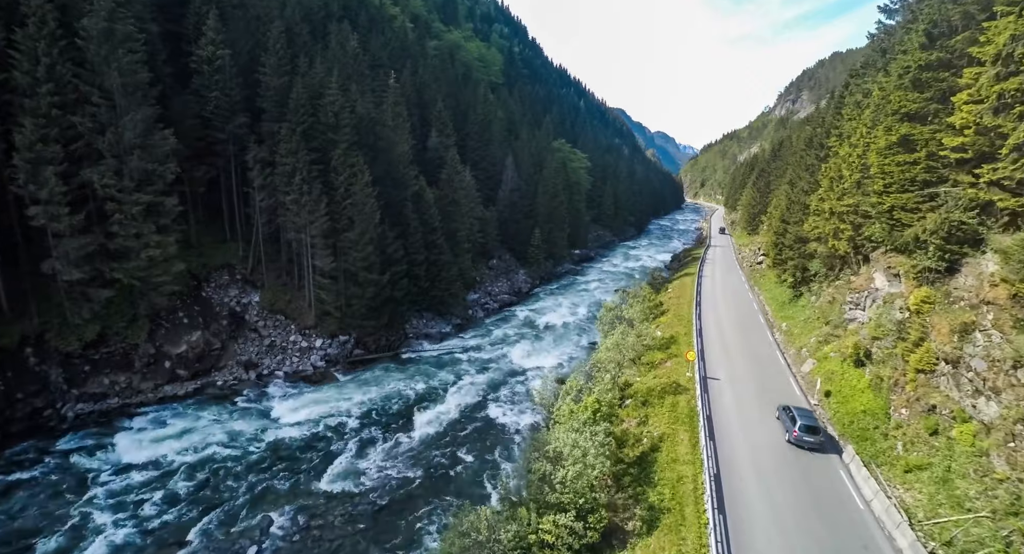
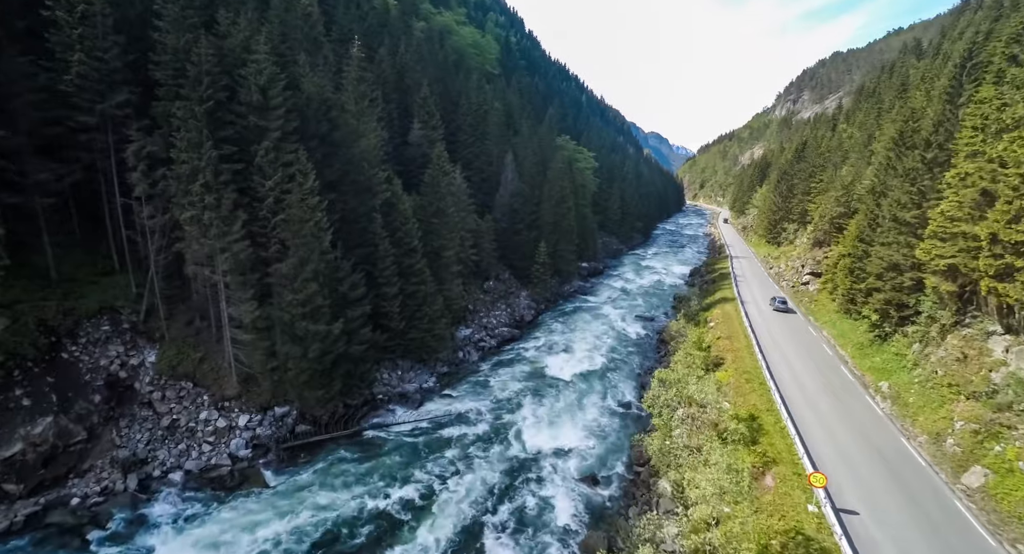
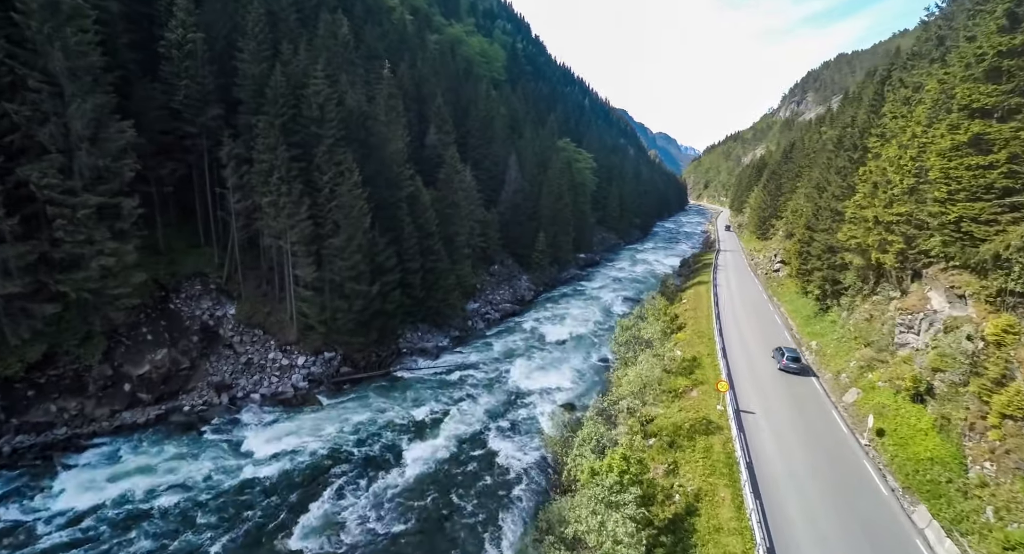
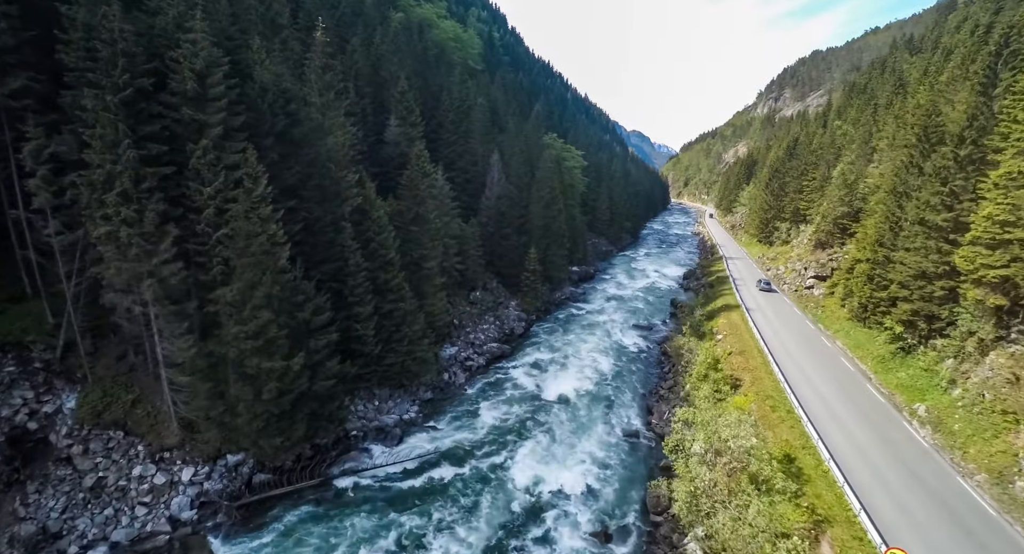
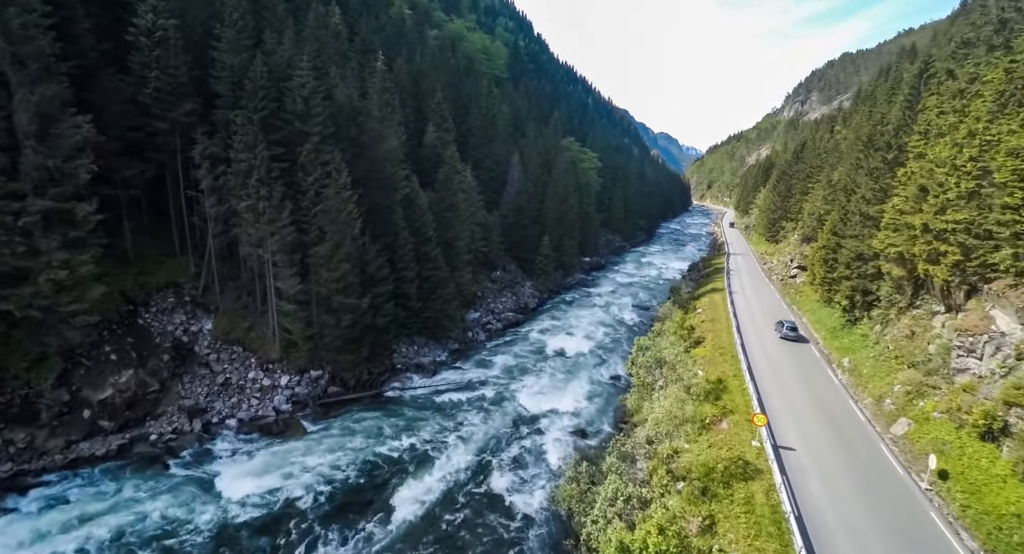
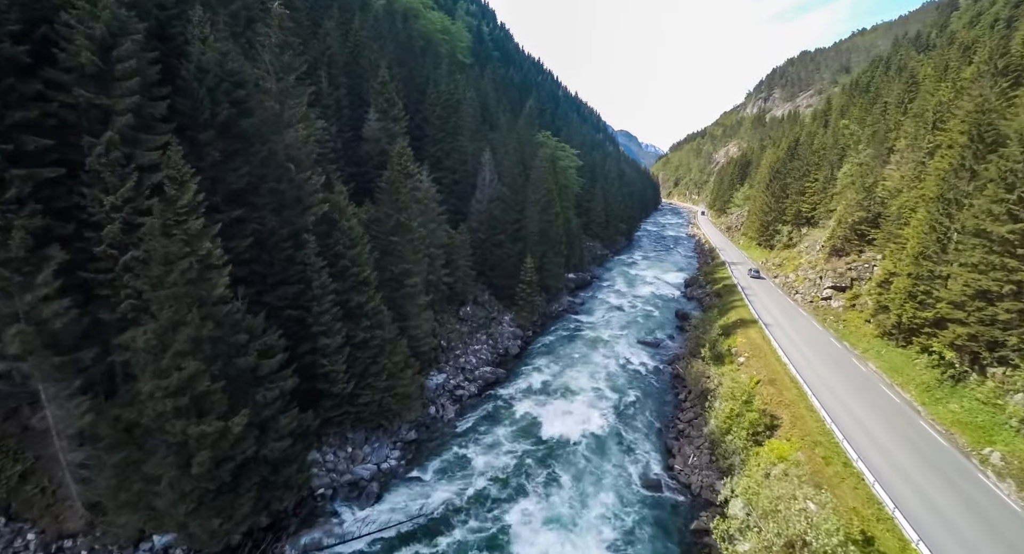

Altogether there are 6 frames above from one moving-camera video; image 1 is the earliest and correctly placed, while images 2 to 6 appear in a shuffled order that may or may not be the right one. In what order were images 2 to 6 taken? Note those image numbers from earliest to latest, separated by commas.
3, 5, 2, 4, 6
